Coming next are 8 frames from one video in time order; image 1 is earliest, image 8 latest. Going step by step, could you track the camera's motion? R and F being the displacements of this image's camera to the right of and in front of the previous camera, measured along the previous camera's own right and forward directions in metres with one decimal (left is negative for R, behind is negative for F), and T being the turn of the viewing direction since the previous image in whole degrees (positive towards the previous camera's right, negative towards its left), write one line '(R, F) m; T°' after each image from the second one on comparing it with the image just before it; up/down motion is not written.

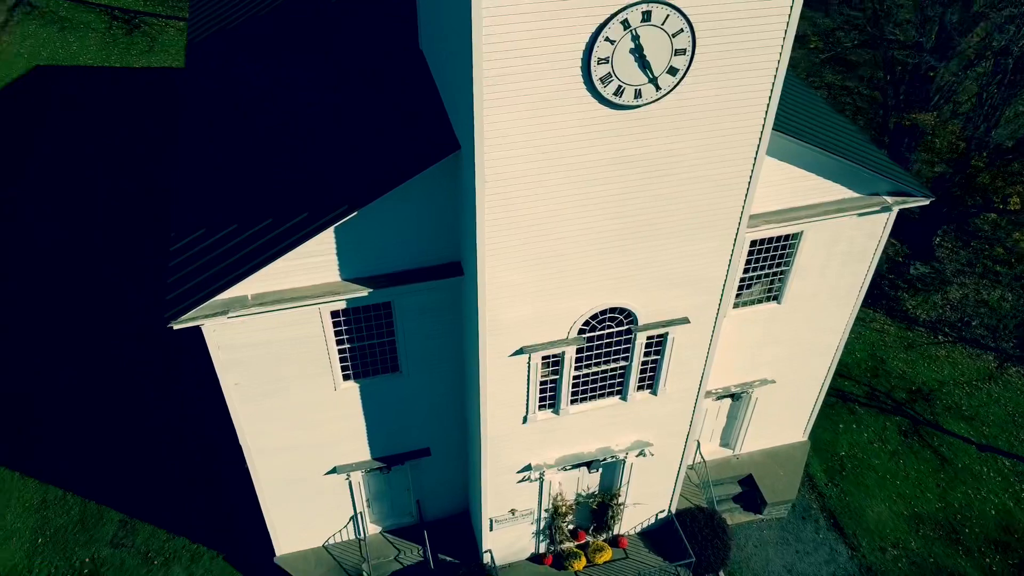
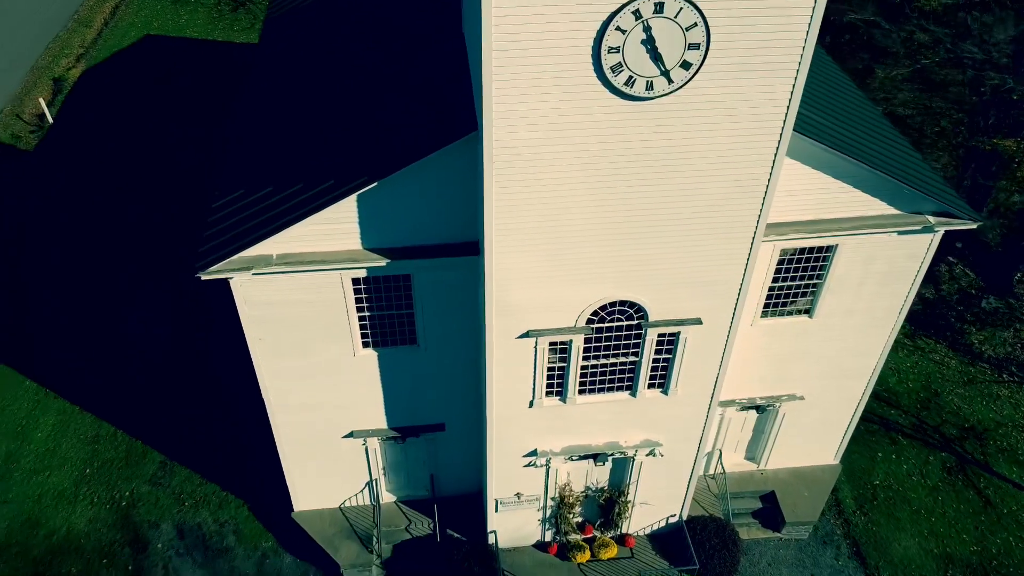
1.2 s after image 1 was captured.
(+1.3, -0.2) m; -6°
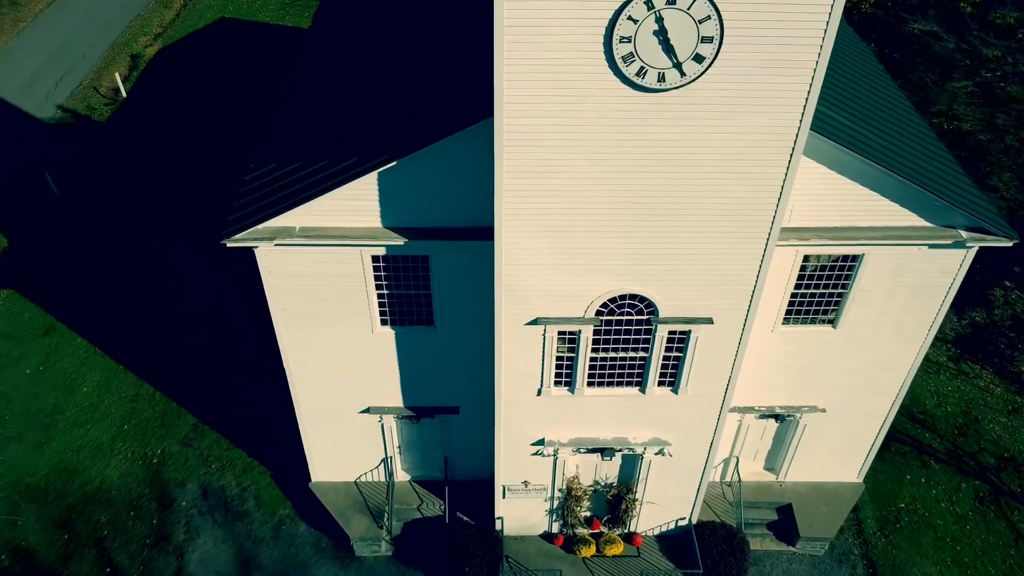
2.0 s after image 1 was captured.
(+0.9, -0.1) m; -4°
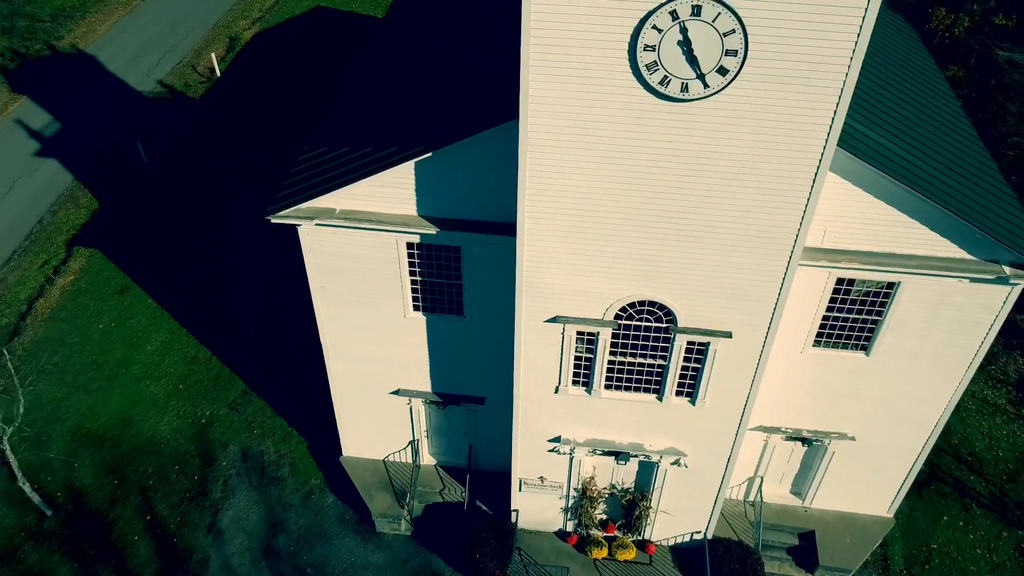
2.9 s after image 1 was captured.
(+1.0, -0.3) m; -6°
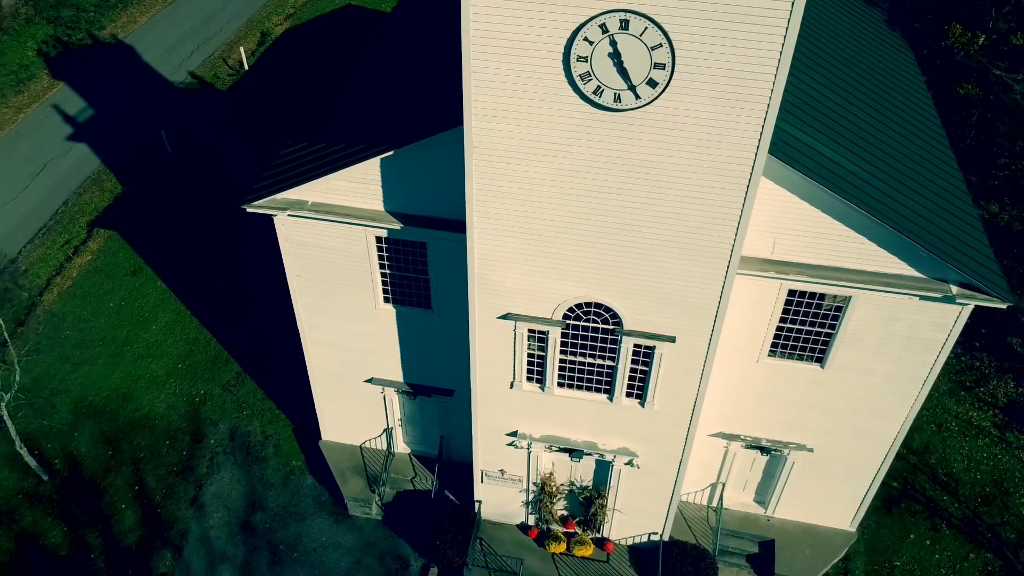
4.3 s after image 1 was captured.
(+1.7, -0.5) m; -3°
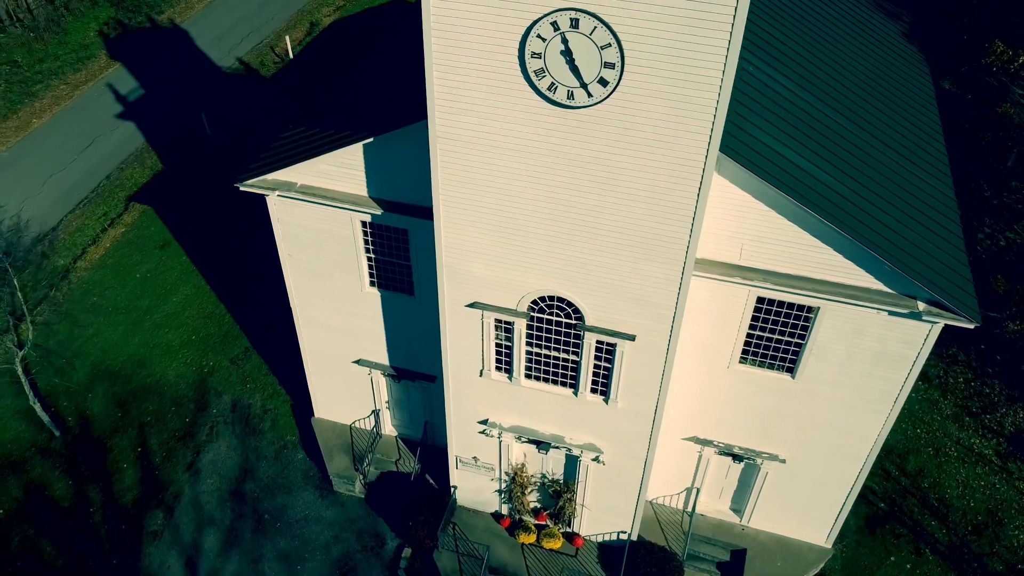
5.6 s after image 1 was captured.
(+1.8, -0.3) m; -4°
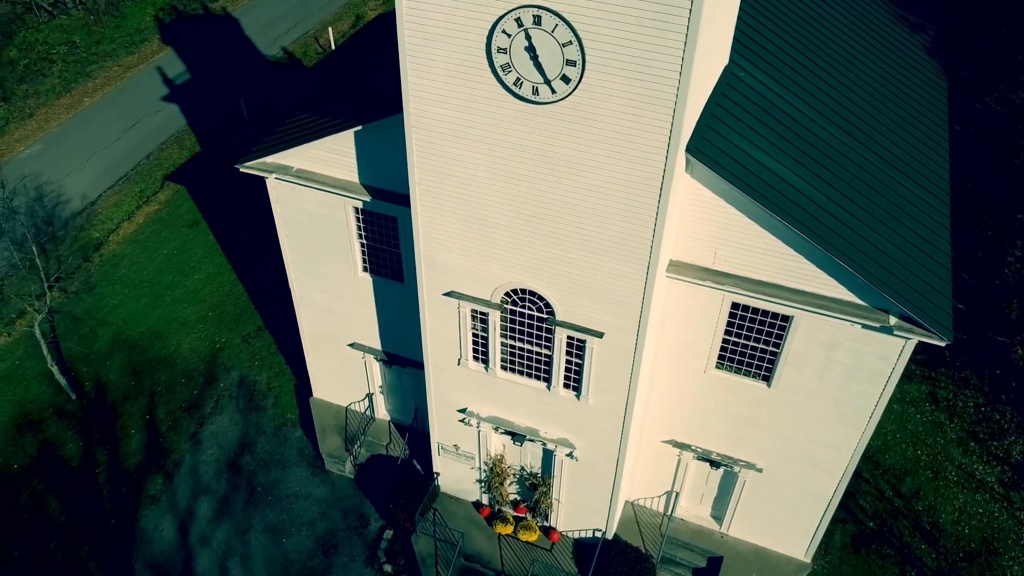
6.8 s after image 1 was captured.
(+1.5, -0.2) m; -4°
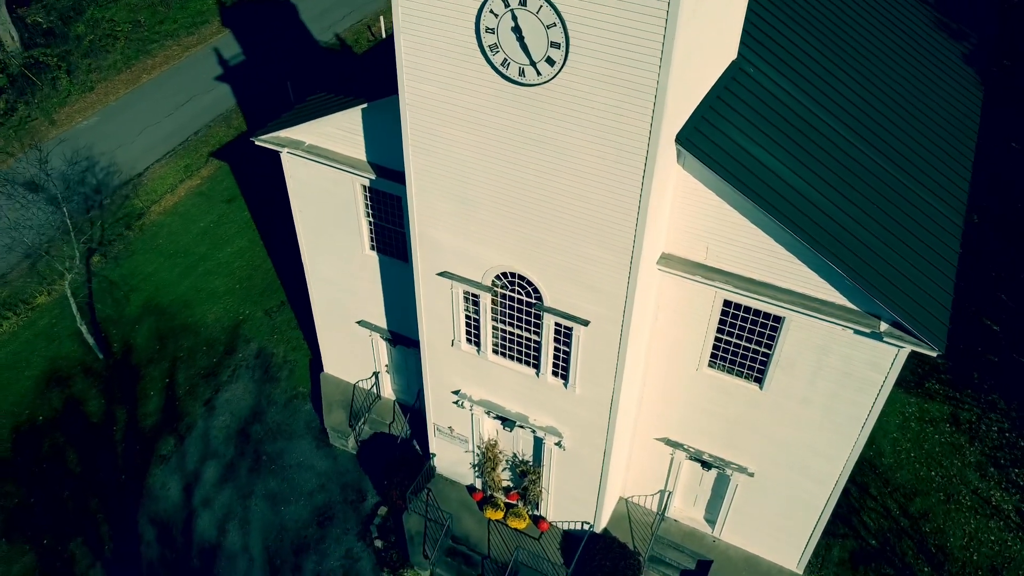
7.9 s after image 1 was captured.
(+1.3, 0.0) m; -4°
